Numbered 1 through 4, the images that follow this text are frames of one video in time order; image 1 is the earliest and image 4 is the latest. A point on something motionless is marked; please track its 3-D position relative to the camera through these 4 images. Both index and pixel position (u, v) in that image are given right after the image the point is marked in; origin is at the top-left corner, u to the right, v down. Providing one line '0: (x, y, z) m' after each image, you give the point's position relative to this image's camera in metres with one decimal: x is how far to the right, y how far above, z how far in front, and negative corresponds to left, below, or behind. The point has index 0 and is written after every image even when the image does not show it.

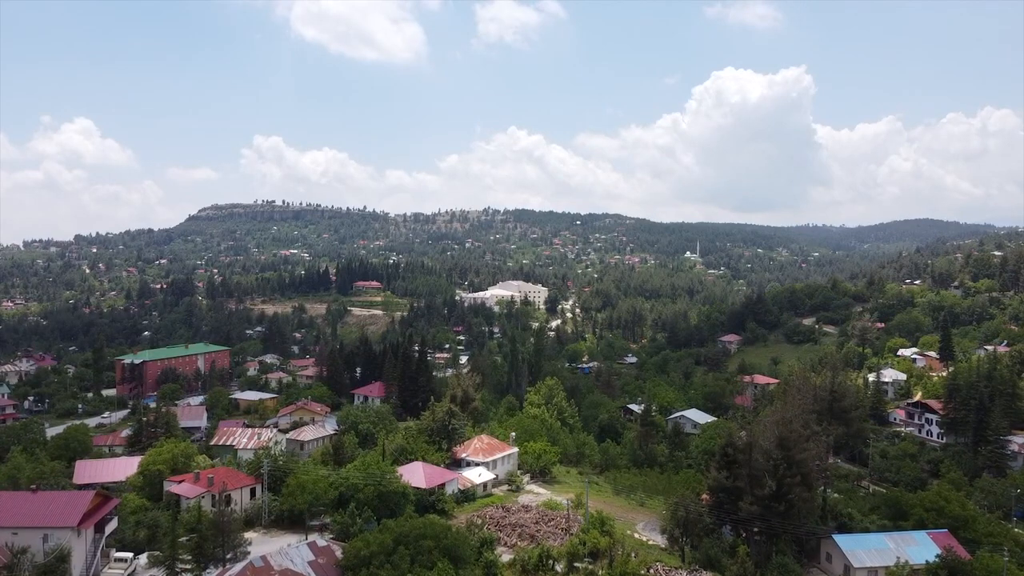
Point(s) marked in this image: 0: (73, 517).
0: (-11.5, -6.0, +18.6) m
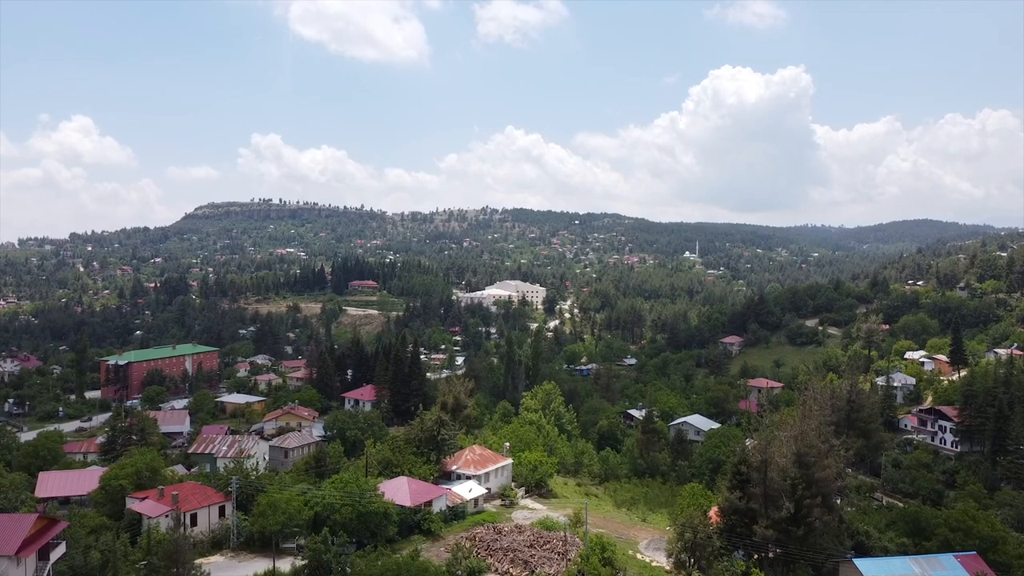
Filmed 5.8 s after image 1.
0: (-11.8, -6.0, +16.5) m
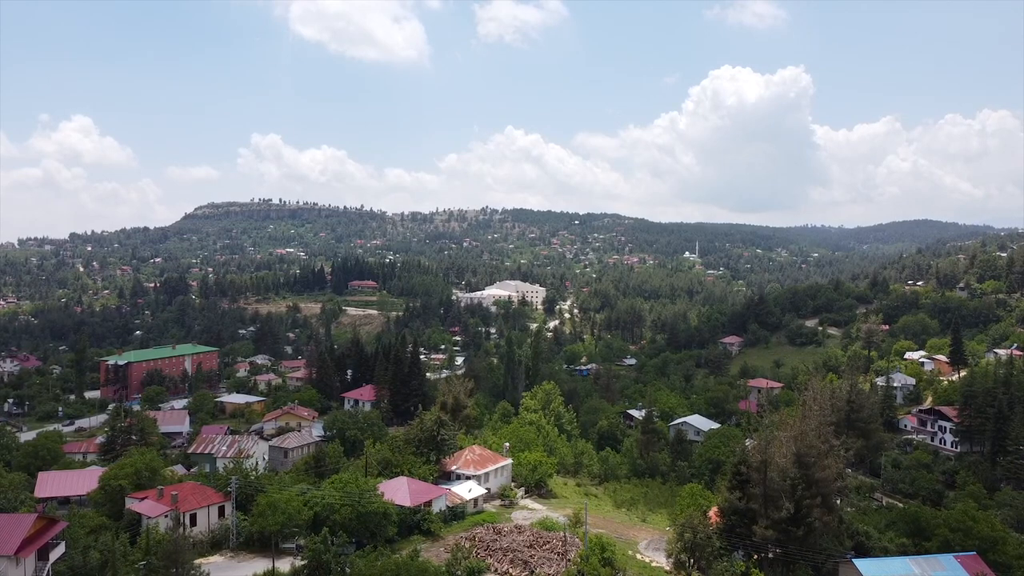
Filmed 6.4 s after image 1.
0: (-11.8, -6.0, +16.5) m
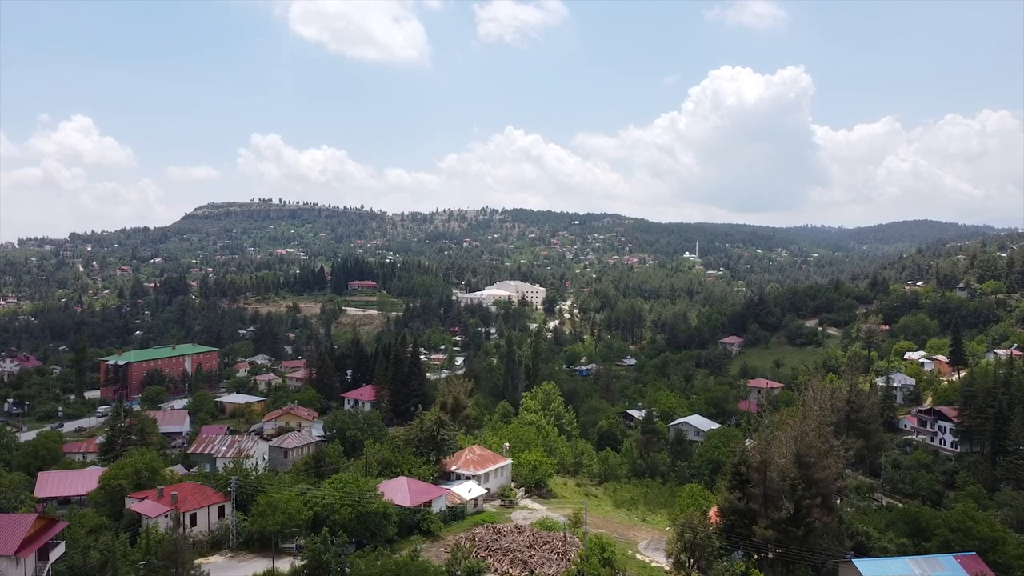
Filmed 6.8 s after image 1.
0: (-11.8, -6.0, +16.5) m
